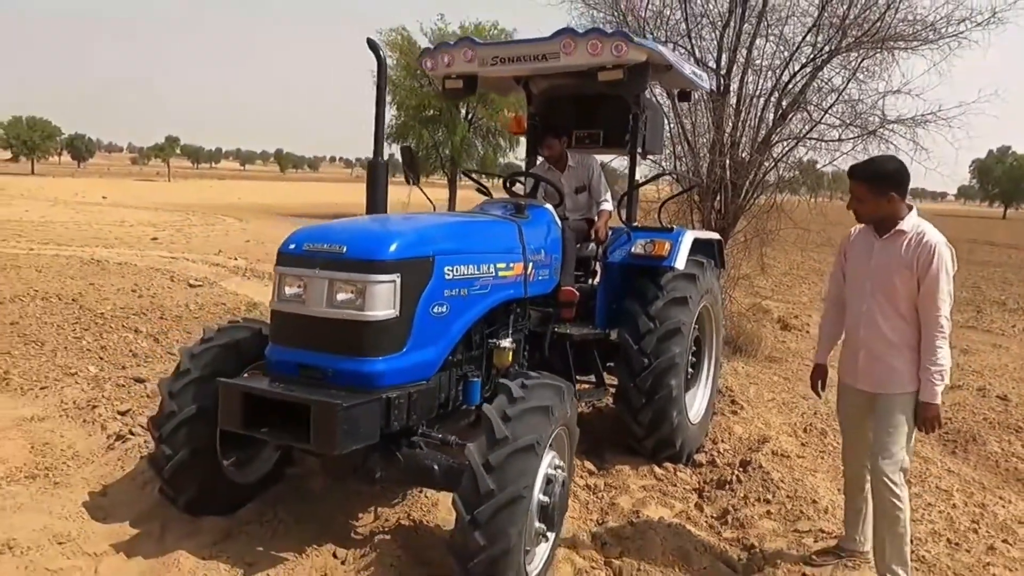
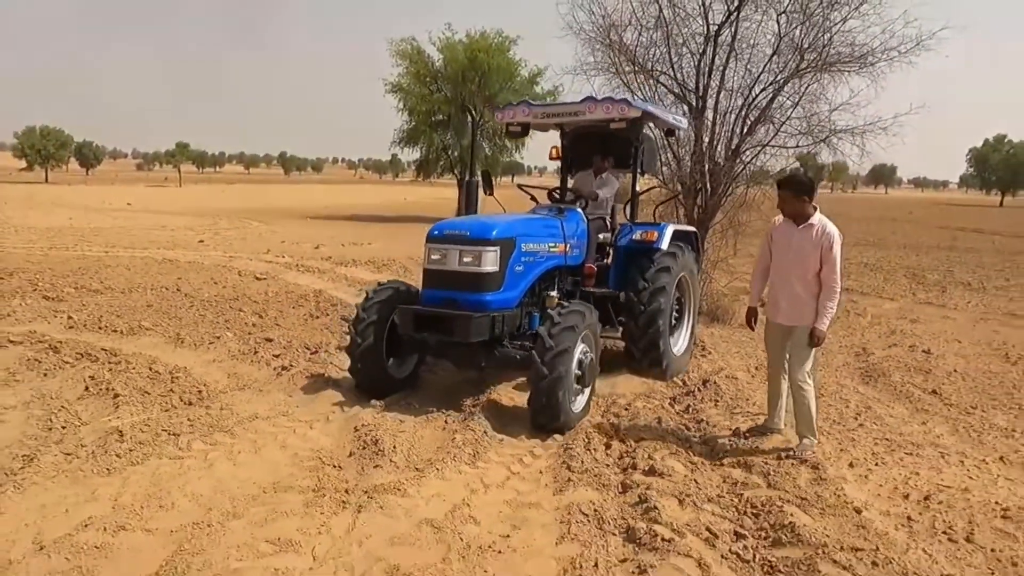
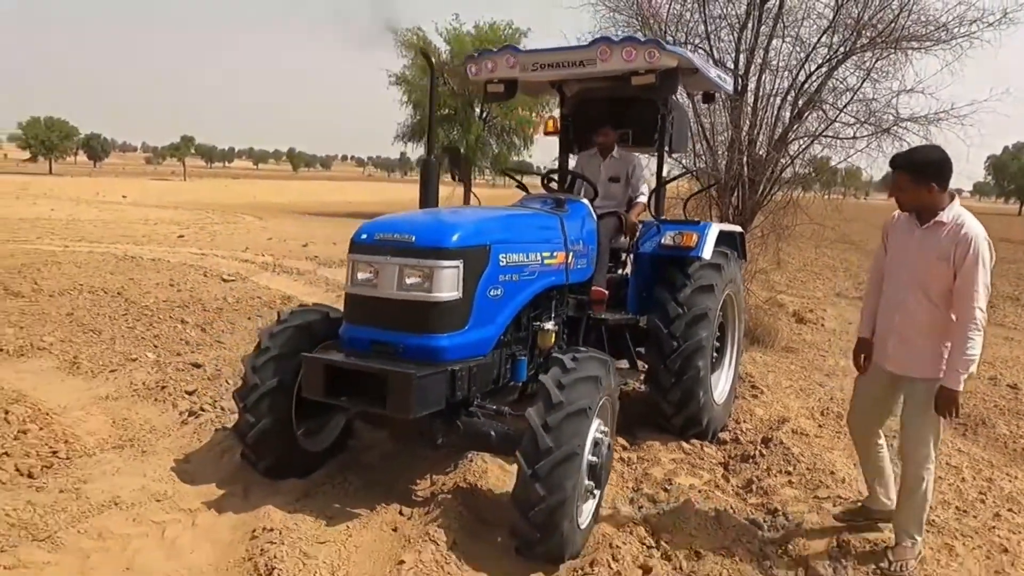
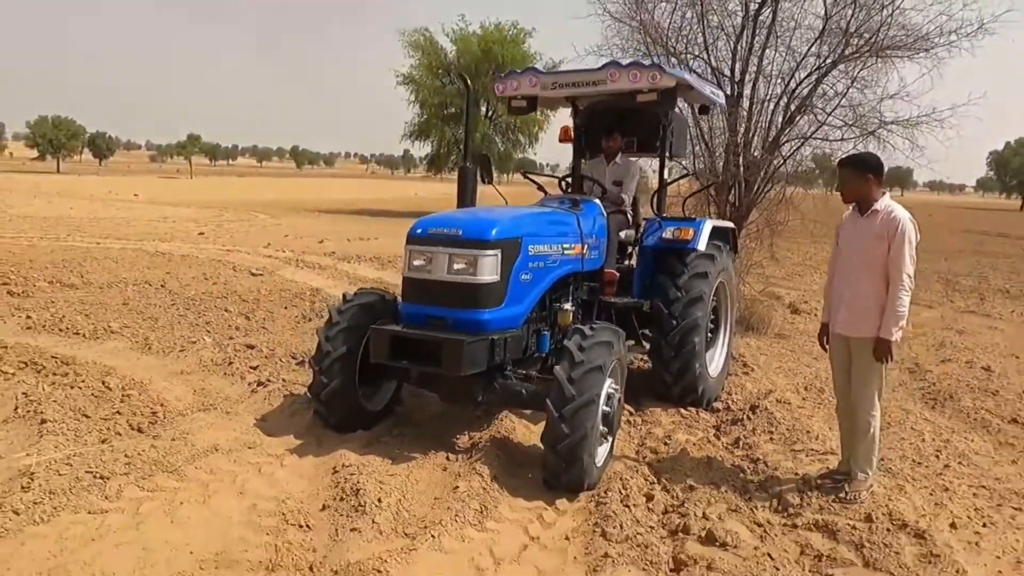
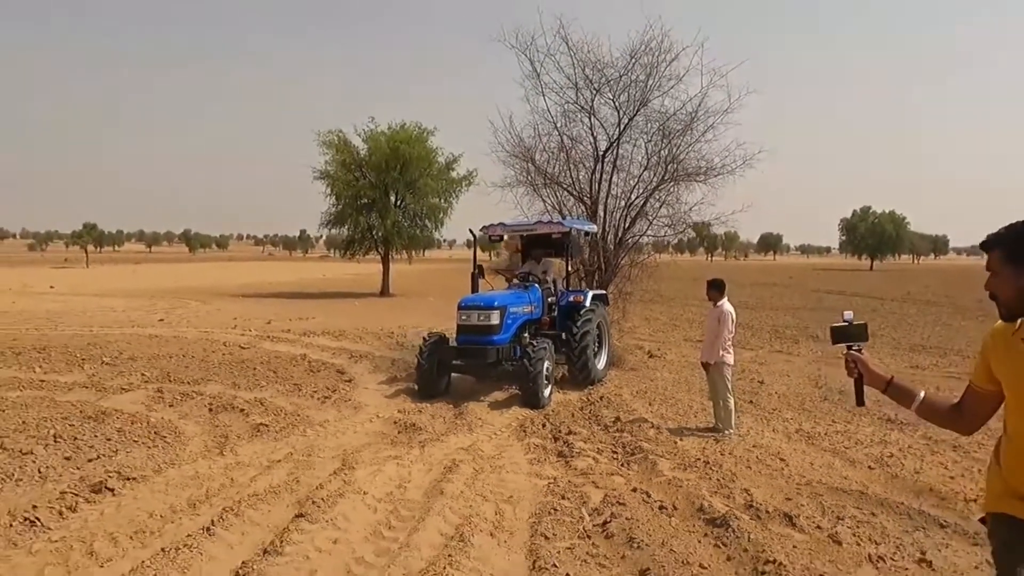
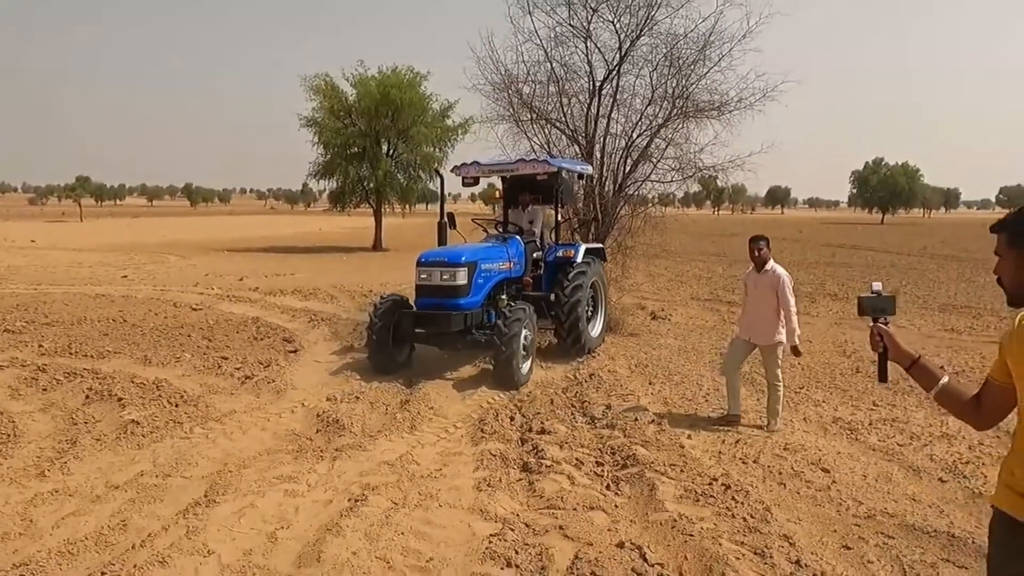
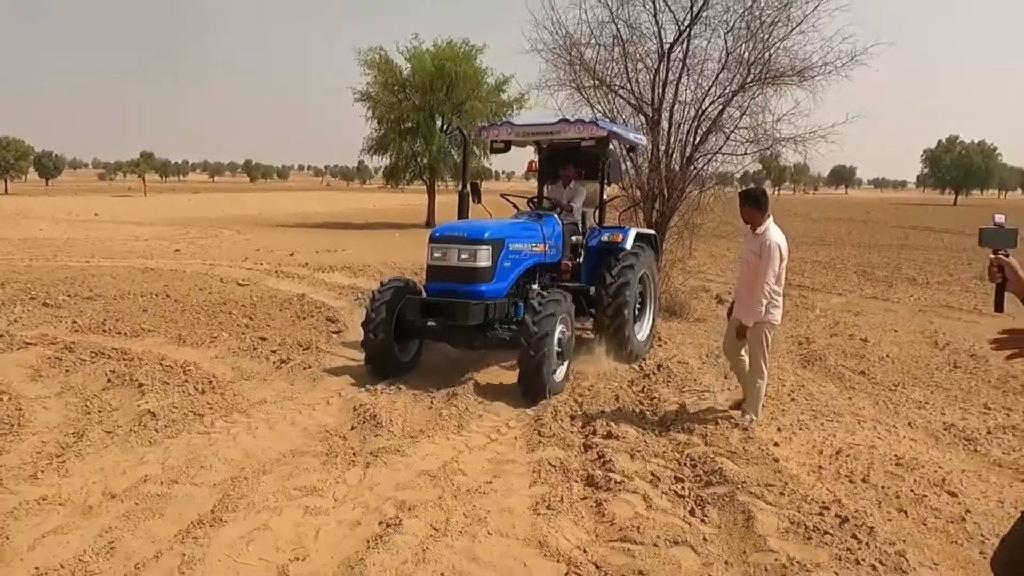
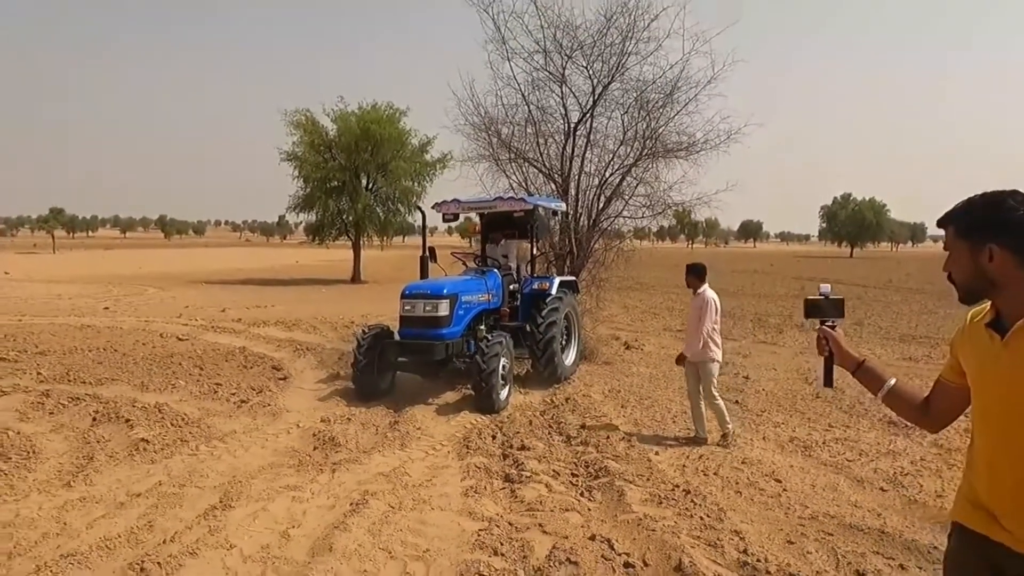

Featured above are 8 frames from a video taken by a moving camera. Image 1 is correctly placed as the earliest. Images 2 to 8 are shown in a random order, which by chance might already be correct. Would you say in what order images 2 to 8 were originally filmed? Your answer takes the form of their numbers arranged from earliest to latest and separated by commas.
3, 4, 2, 7, 6, 8, 5
